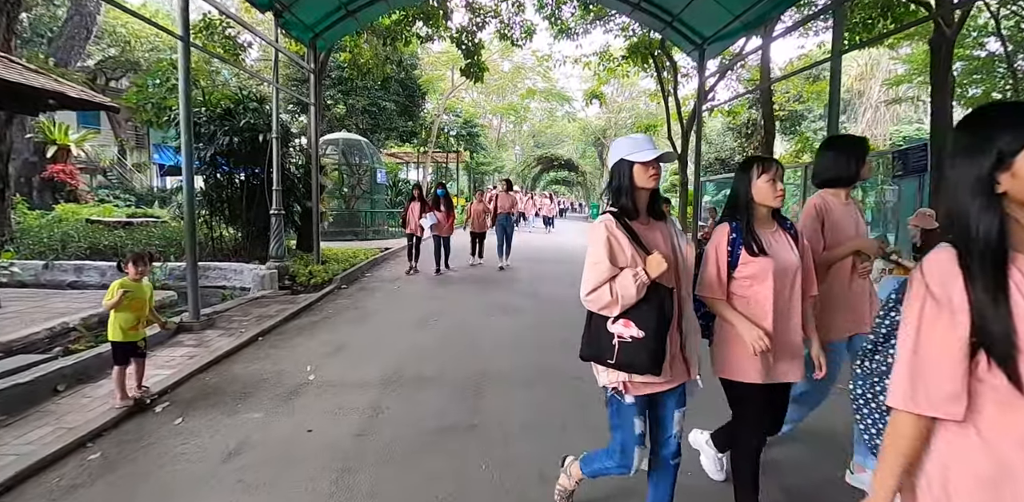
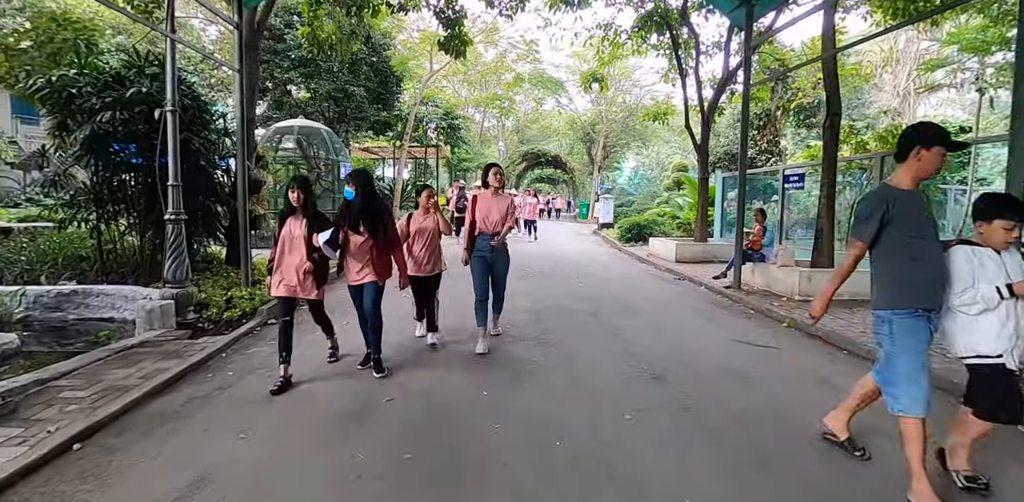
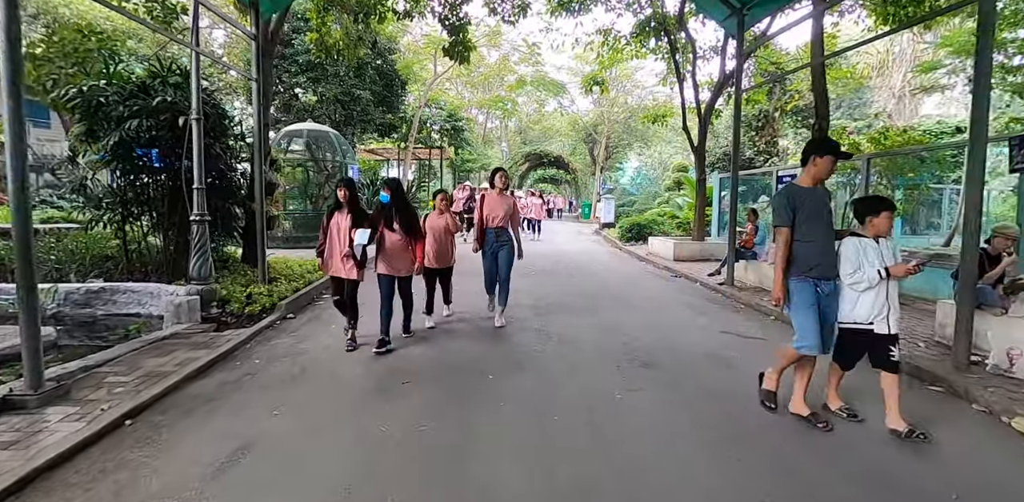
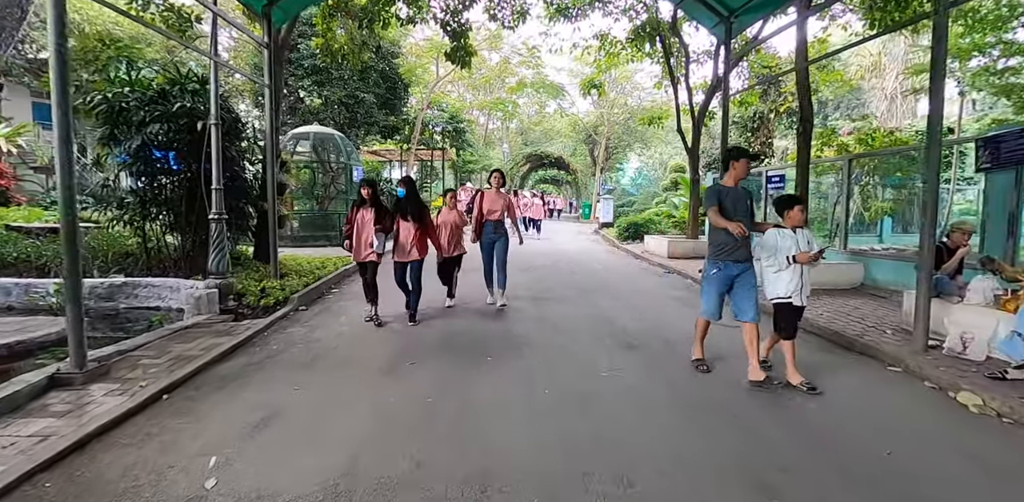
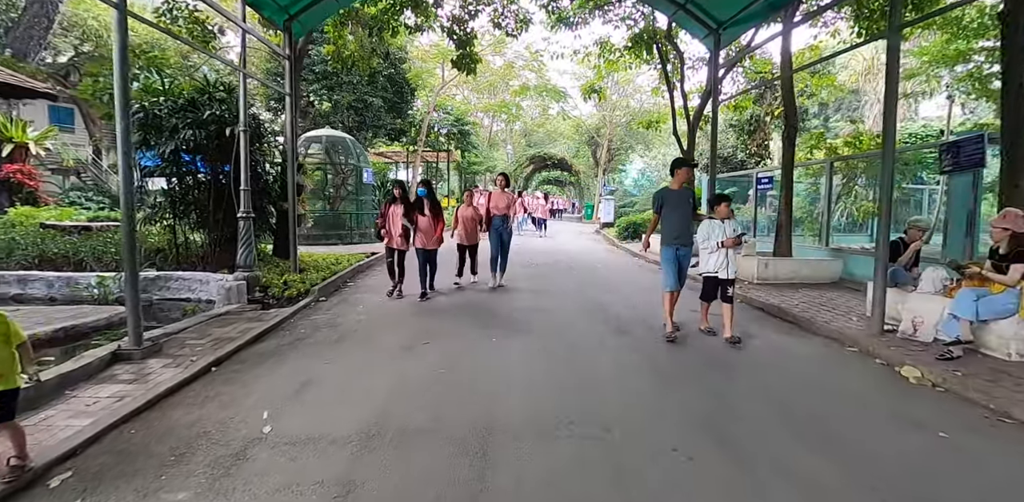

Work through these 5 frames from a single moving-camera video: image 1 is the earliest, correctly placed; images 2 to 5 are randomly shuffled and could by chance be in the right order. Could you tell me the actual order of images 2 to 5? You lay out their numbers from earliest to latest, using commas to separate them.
5, 4, 3, 2
